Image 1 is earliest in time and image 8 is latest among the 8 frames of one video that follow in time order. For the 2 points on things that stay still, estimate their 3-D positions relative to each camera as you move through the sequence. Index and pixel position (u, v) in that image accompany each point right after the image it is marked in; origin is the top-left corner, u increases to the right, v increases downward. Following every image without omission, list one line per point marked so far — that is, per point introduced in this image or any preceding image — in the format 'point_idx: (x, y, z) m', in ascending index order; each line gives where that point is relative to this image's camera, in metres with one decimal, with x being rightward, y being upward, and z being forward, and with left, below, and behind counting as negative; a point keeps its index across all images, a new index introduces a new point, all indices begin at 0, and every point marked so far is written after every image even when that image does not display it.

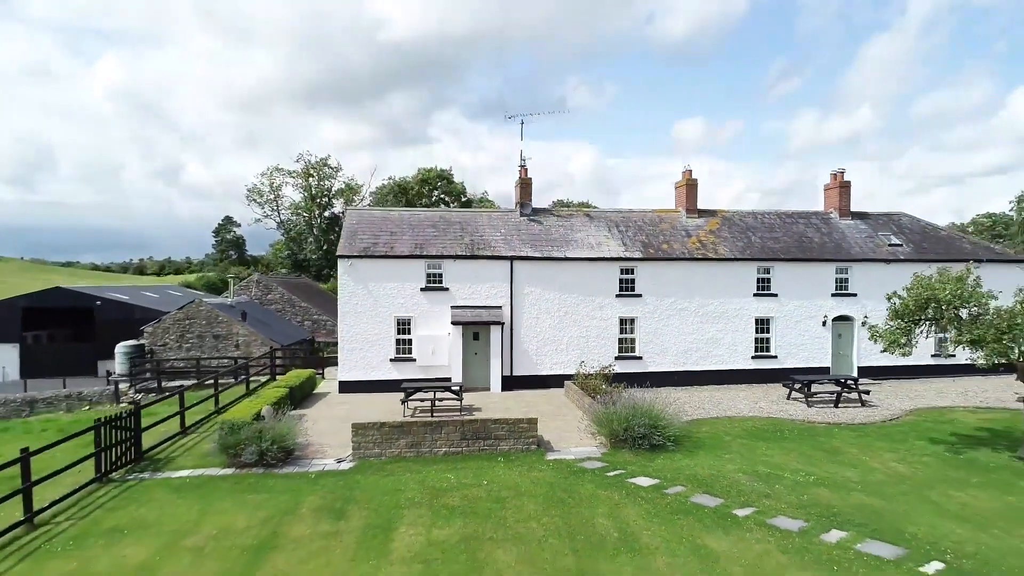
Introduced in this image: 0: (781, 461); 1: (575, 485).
0: (+4.2, -2.7, +11.2) m
1: (+0.9, -2.8, +10.2) m
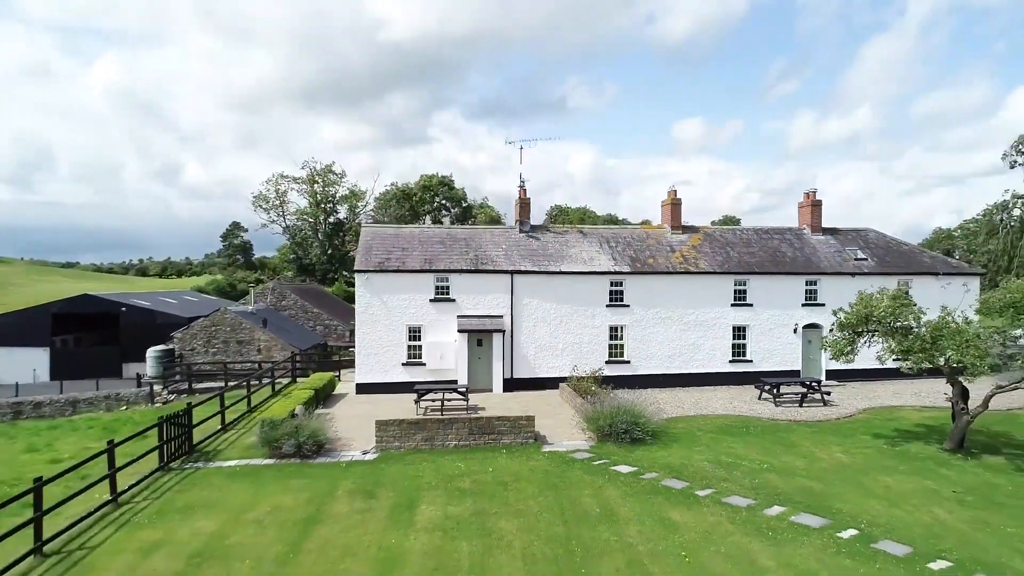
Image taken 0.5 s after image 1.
0: (+4.2, -3.0, +13.1) m
1: (+0.9, -3.1, +12.1) m
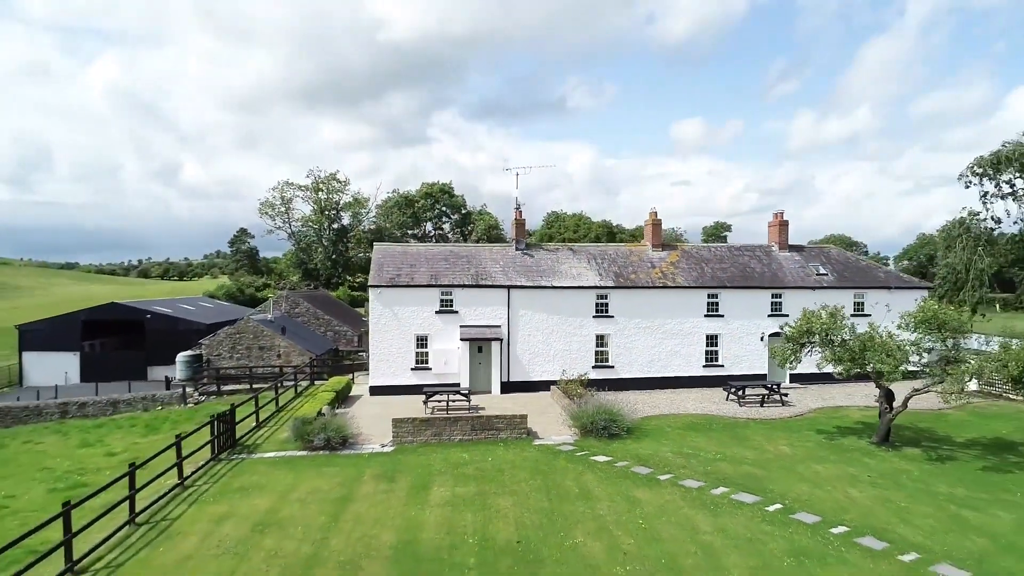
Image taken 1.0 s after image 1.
0: (+4.1, -3.4, +15.5) m
1: (+0.8, -3.5, +14.4) m
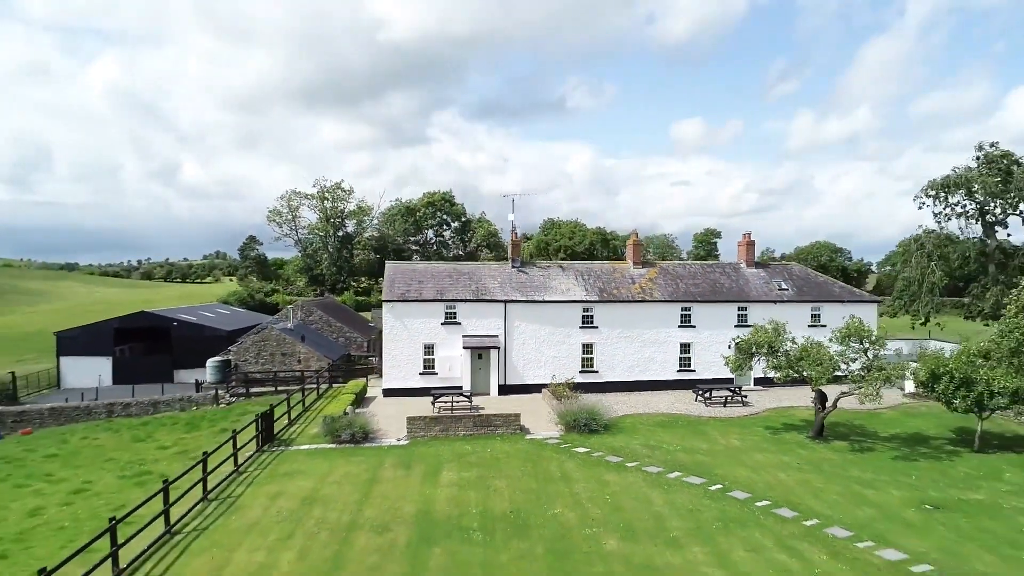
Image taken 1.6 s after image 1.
0: (+4.0, -3.9, +18.5) m
1: (+0.7, -4.0, +17.4) m
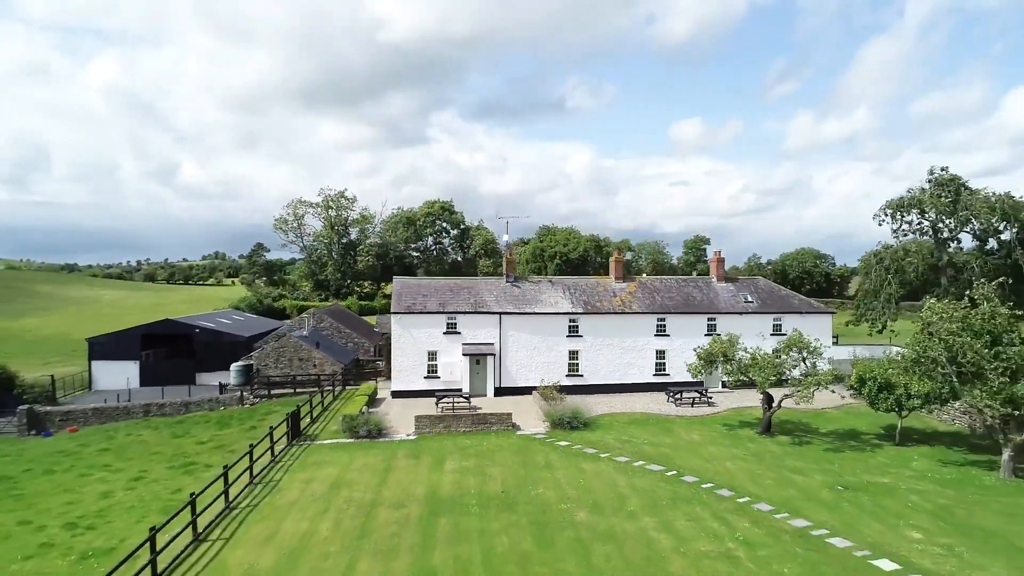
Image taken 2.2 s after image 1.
0: (+3.8, -4.4, +21.6) m
1: (+0.5, -4.5, +20.5) m
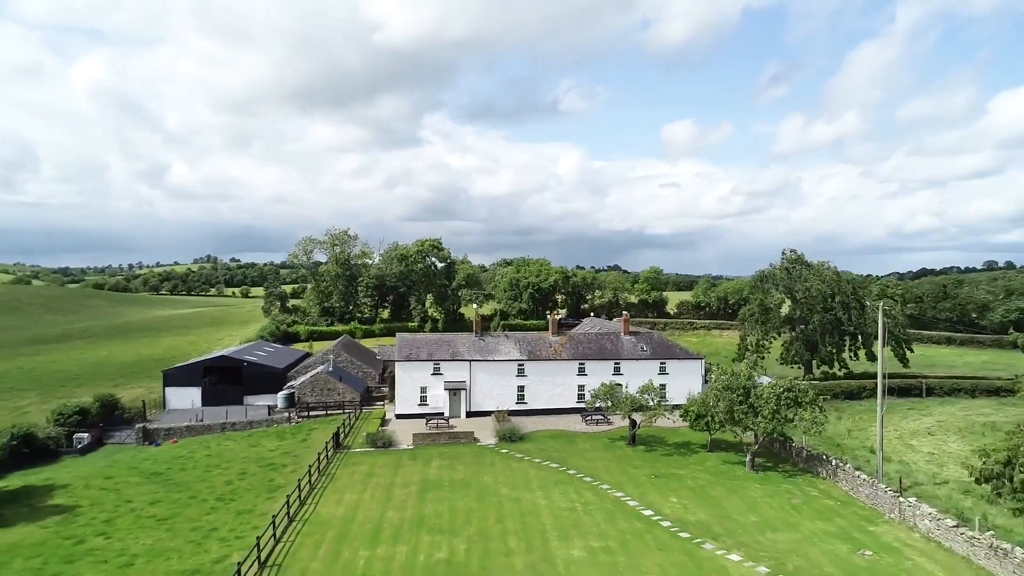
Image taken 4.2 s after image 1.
0: (+1.9, -7.6, +34.5) m
1: (-1.4, -7.7, +33.4) m
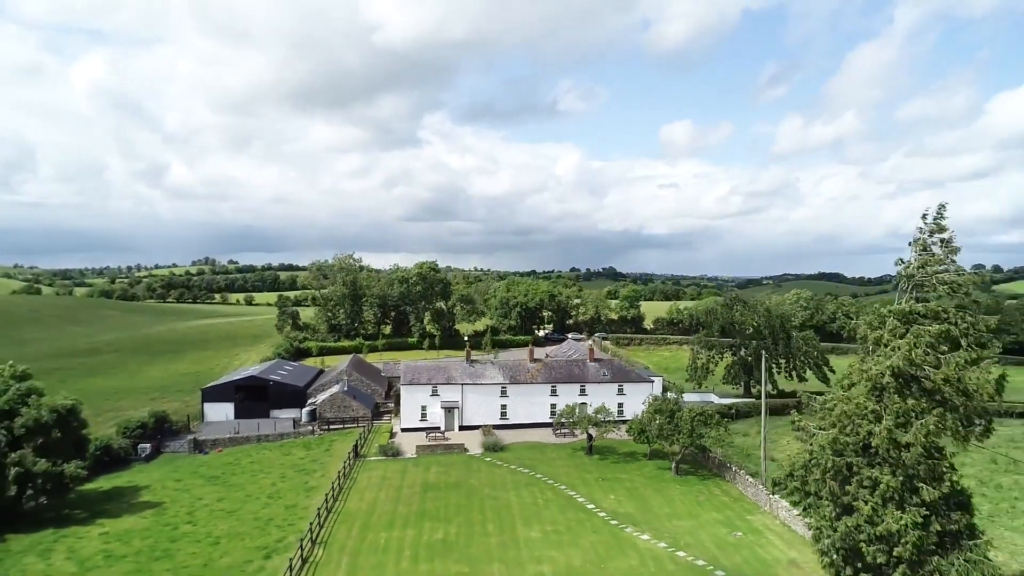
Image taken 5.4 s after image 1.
0: (+0.9, -10.1, +43.5) m
1: (-2.4, -10.2, +42.4) m
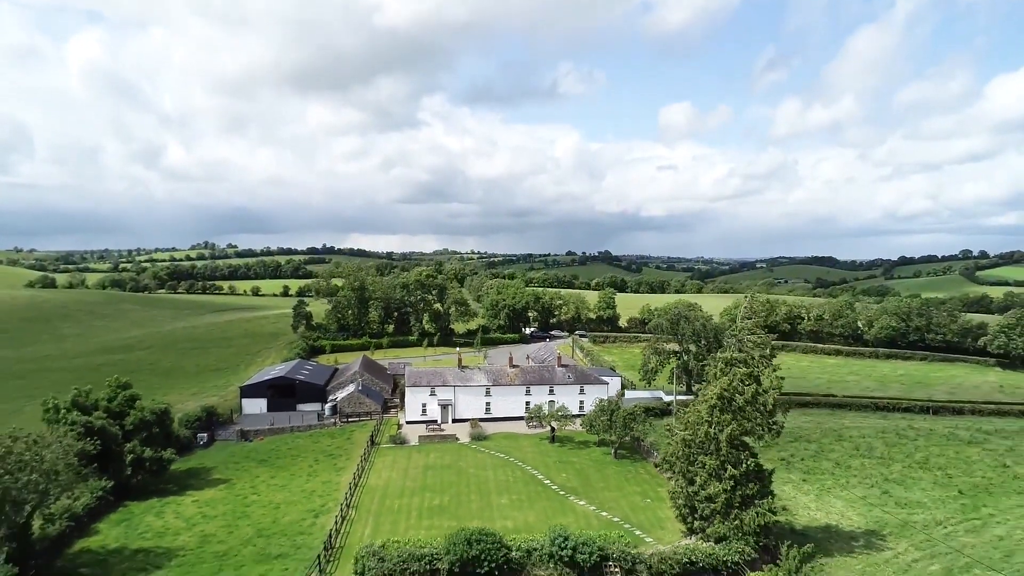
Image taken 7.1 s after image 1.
0: (-0.7, -12.2, +56.2) m
1: (-3.9, -12.3, +55.1) m
